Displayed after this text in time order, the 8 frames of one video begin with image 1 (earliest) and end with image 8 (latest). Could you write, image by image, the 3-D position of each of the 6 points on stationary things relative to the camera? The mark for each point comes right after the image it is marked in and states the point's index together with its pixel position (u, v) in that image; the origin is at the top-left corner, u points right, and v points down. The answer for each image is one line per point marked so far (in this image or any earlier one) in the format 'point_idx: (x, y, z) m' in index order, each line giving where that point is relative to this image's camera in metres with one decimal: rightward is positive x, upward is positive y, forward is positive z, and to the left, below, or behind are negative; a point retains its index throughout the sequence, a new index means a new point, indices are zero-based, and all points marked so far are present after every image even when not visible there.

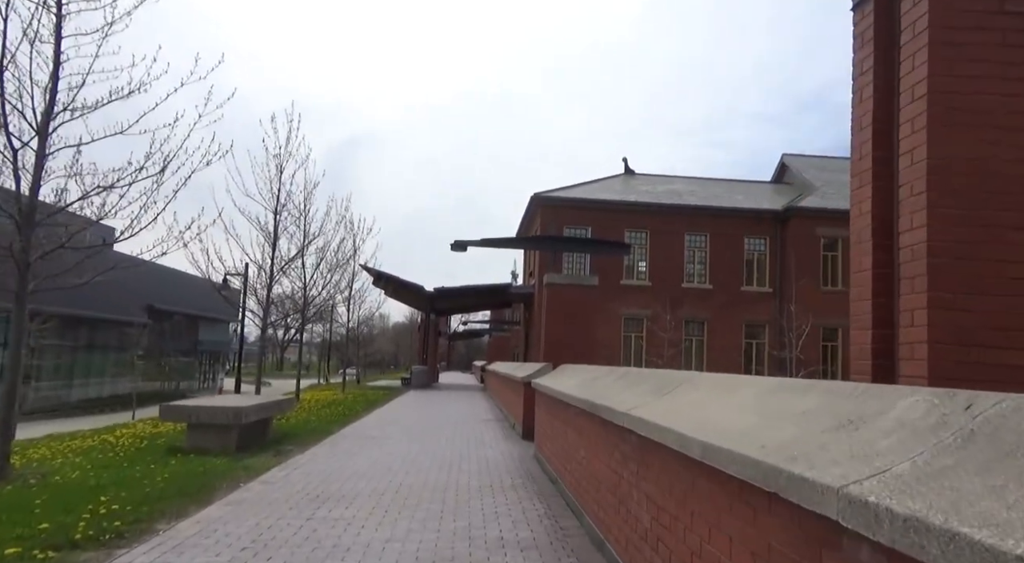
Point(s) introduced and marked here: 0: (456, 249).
0: (-1.6, +0.9, +18.8) m
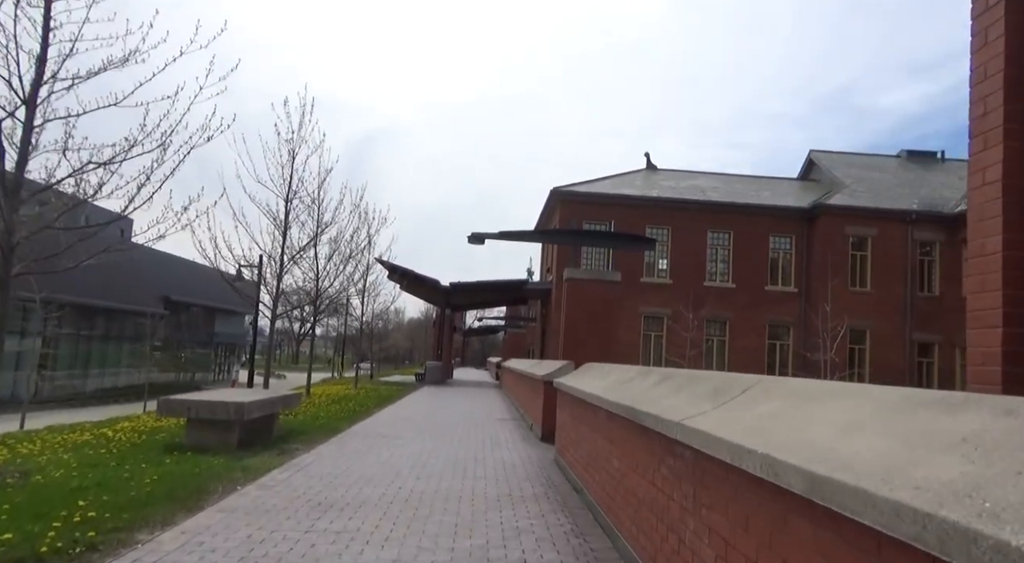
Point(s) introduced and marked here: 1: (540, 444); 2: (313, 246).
0: (-1.1, +1.1, +18.2) m
1: (+0.5, -2.8, +11.3) m
2: (-5.1, +1.0, +16.6) m
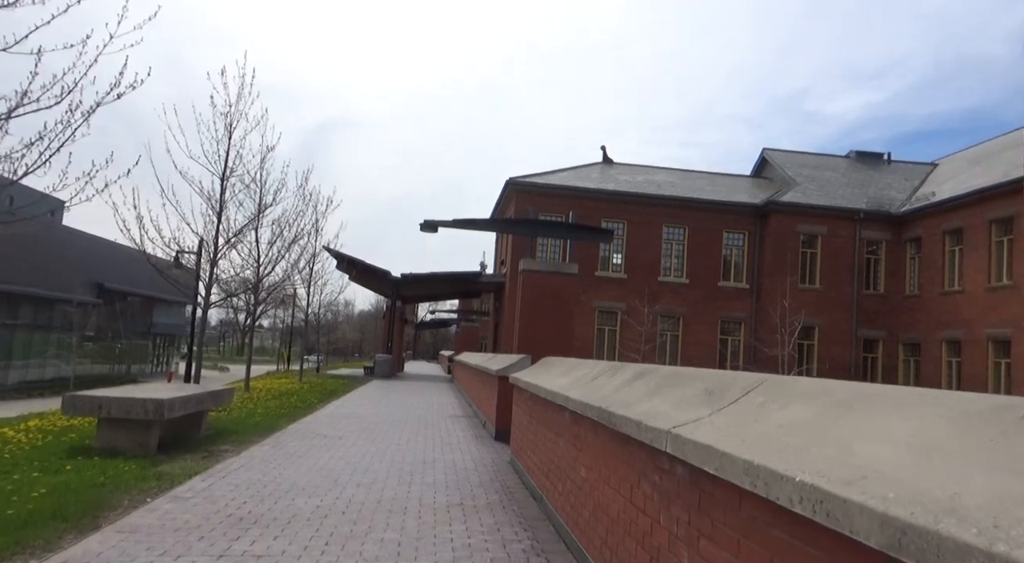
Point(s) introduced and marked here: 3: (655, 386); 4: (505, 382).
0: (-2.3, +1.4, +17.3) m
1: (-0.3, -2.7, +10.6) m
2: (-6.1, +1.3, +15.5) m
3: (+0.9, -0.7, +4.1) m
4: (-0.1, -1.7, +11.0) m
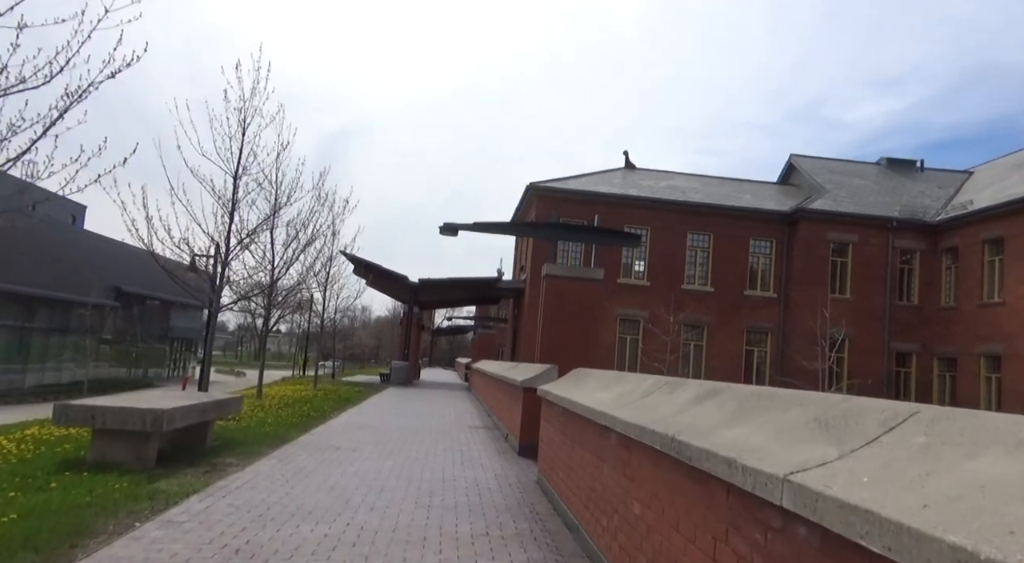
0: (-1.7, +1.2, +16.6) m
1: (+0.1, -2.7, +9.8) m
2: (-5.6, +1.2, +14.9) m
3: (+1.1, -0.7, +3.4) m
4: (+0.3, -1.8, +10.2) m
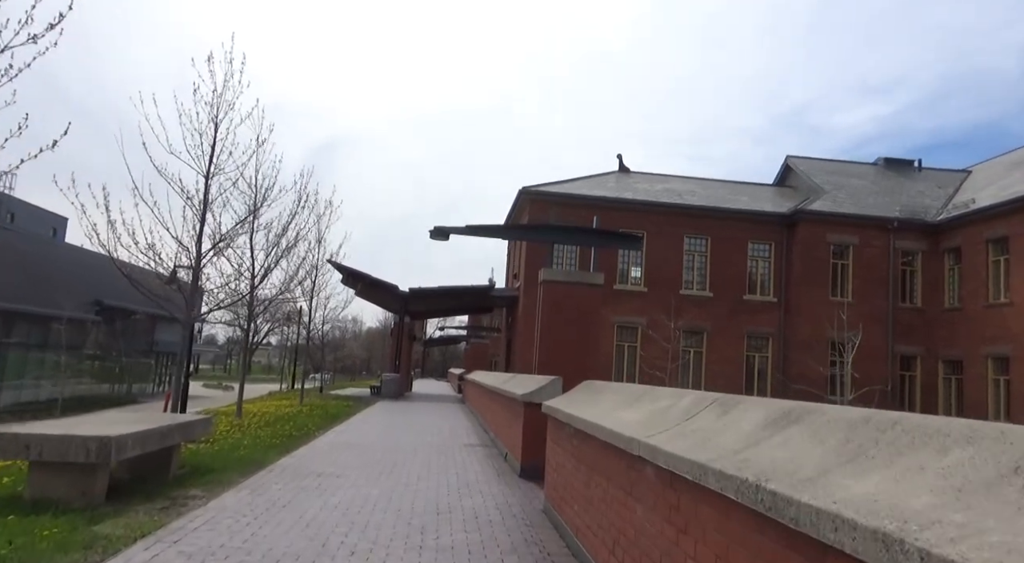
0: (-1.8, +1.1, +15.7) m
1: (+0.1, -2.8, +8.9) m
2: (-5.7, +1.0, +13.9) m
3: (+1.2, -0.6, +2.4) m
4: (+0.3, -1.8, +9.2) m
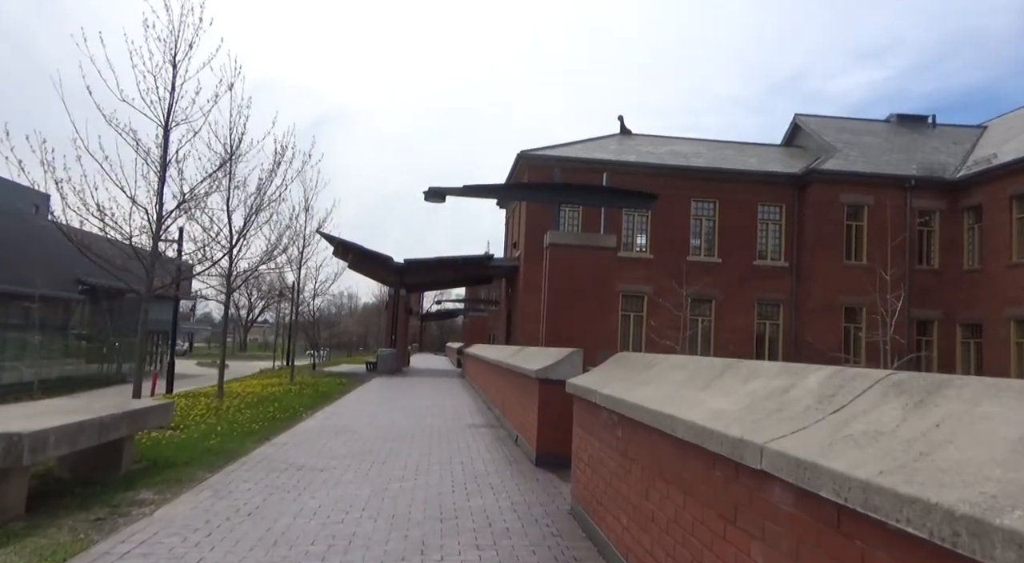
0: (-1.8, +1.8, +14.2) m
1: (+0.3, -2.2, +7.5) m
2: (-5.6, +1.6, +12.4) m
3: (+1.4, -0.3, +1.0) m
4: (+0.4, -1.3, +7.9) m
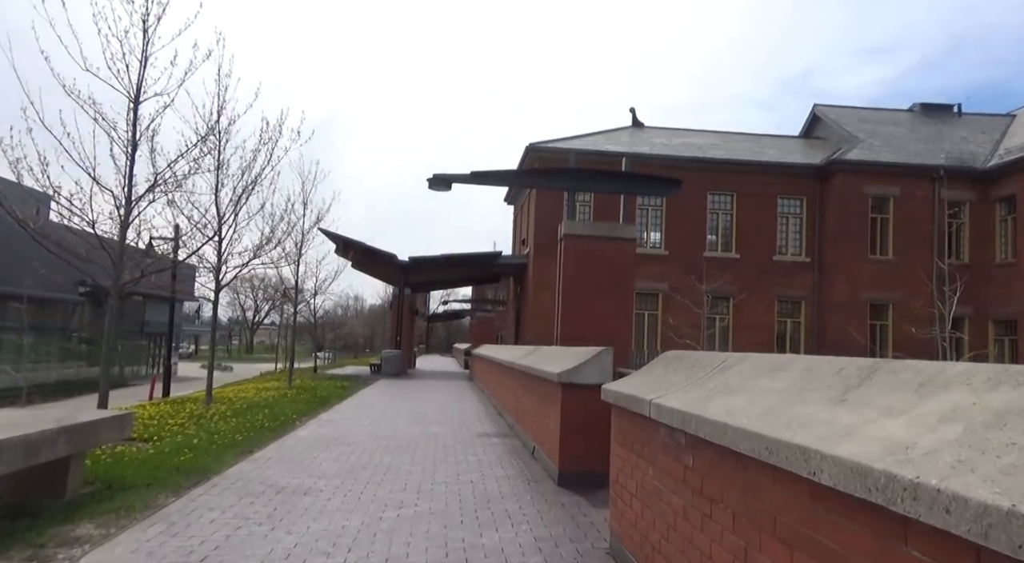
0: (-1.5, +2.0, +13.0) m
1: (+0.5, -2.1, +6.3) m
2: (-5.4, +1.7, +11.2) m
3: (+1.5, -0.2, -0.2) m
4: (+0.6, -1.1, +6.7) m
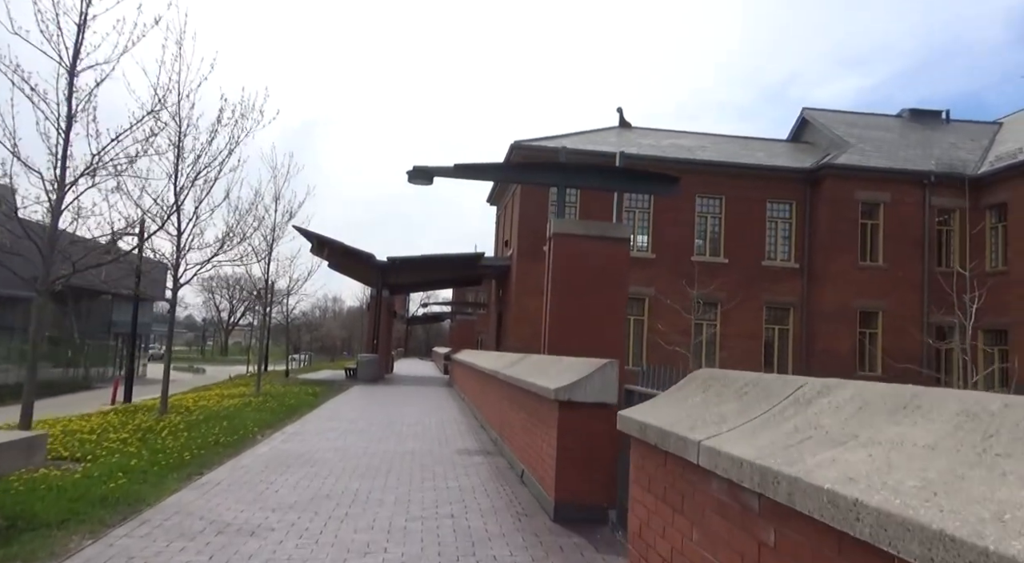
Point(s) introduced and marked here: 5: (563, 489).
0: (-1.8, +1.9, +12.0) m
1: (+0.4, -2.1, +5.3) m
2: (-5.6, +1.8, +10.1) m
3: (+1.7, -0.2, -1.2) m
4: (+0.5, -1.1, +5.7) m
5: (+0.5, -1.8, +5.9) m
